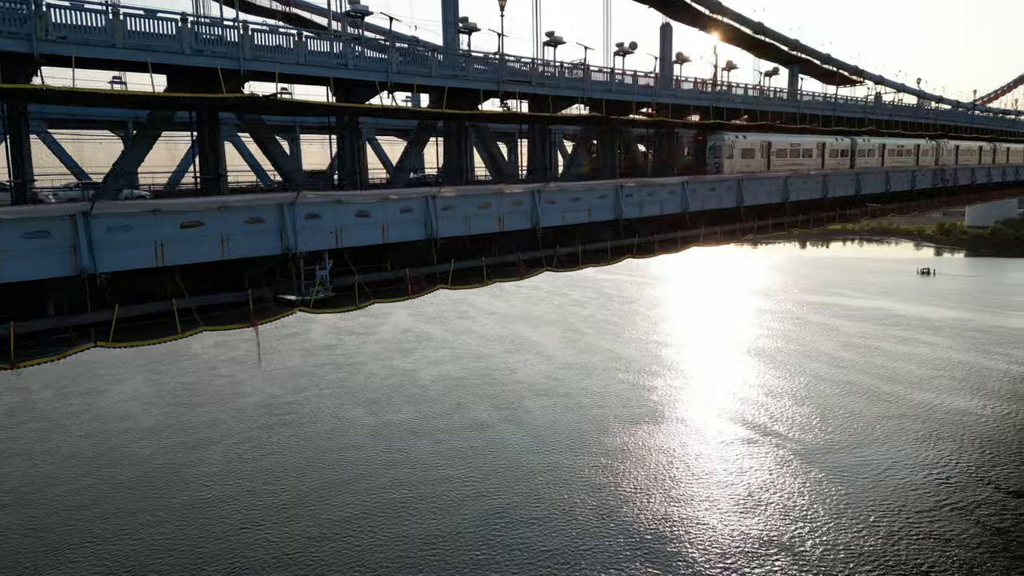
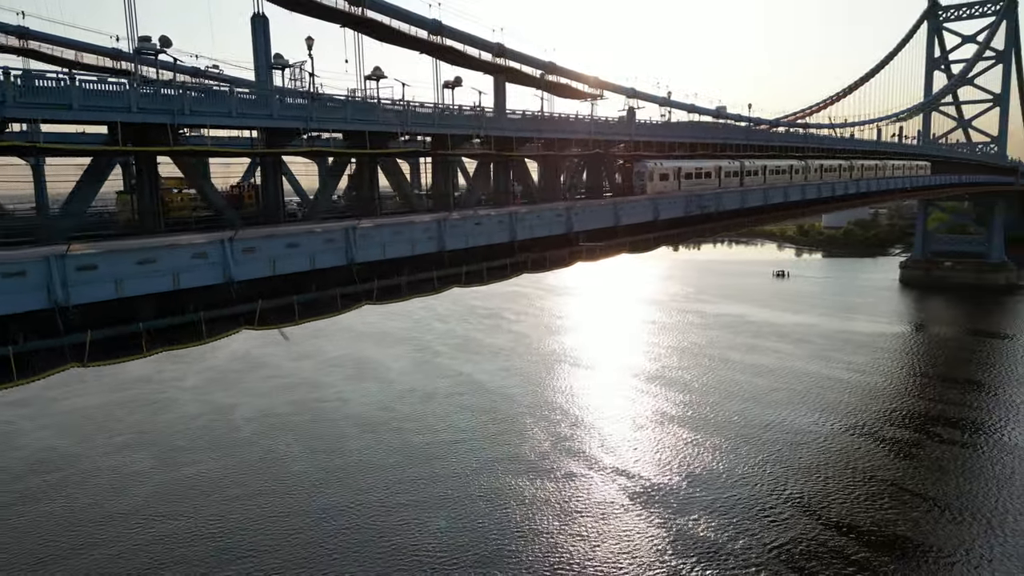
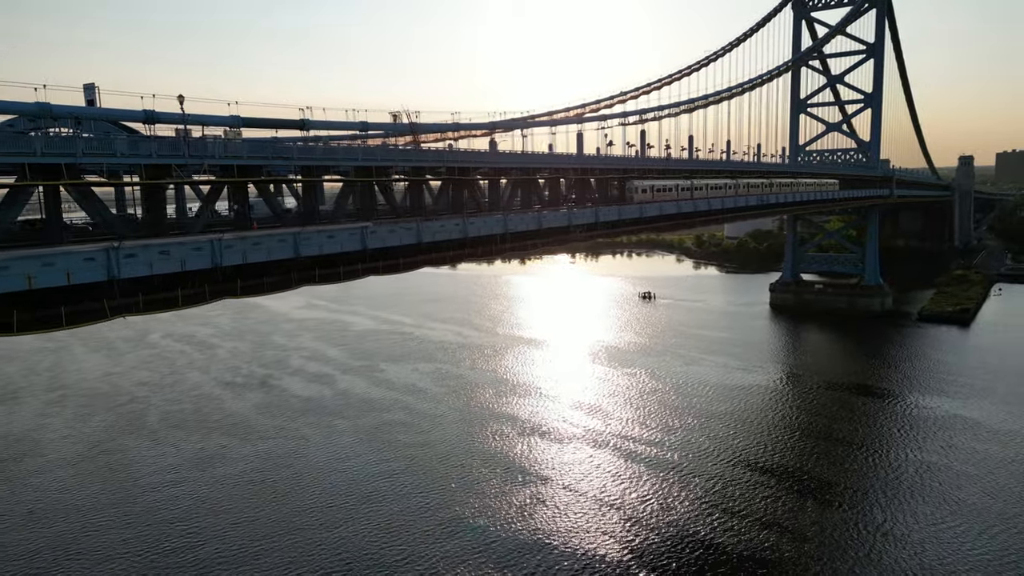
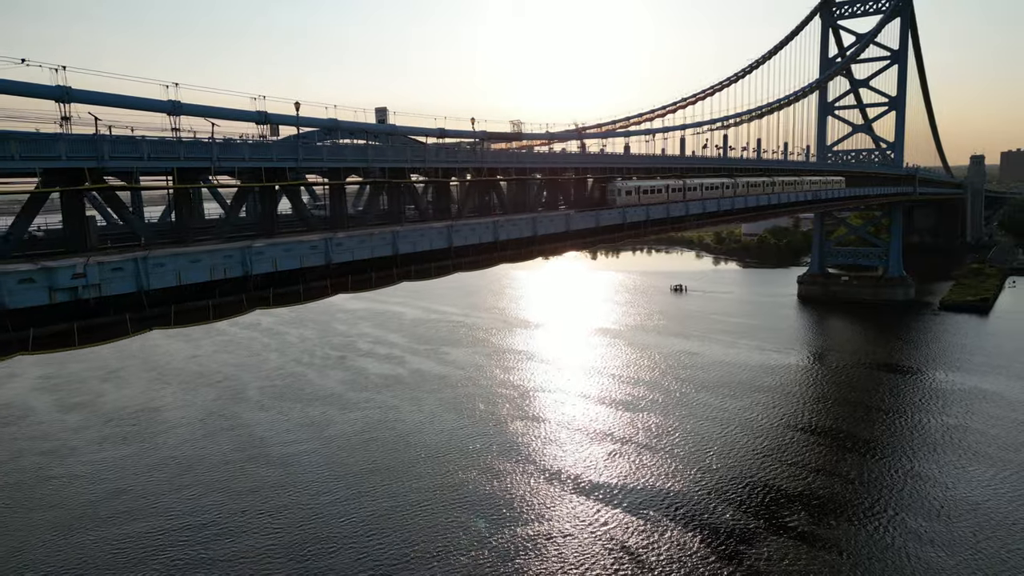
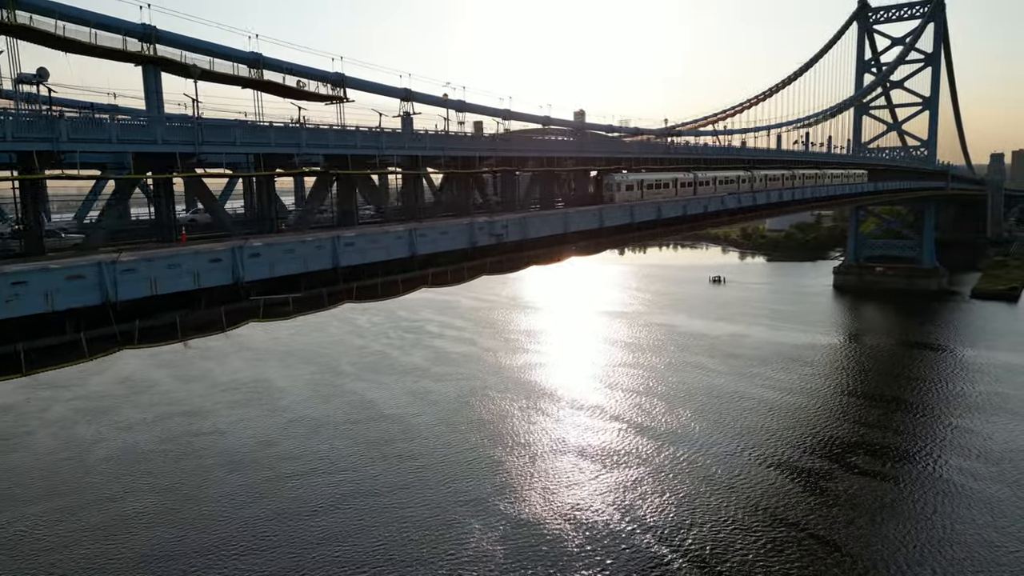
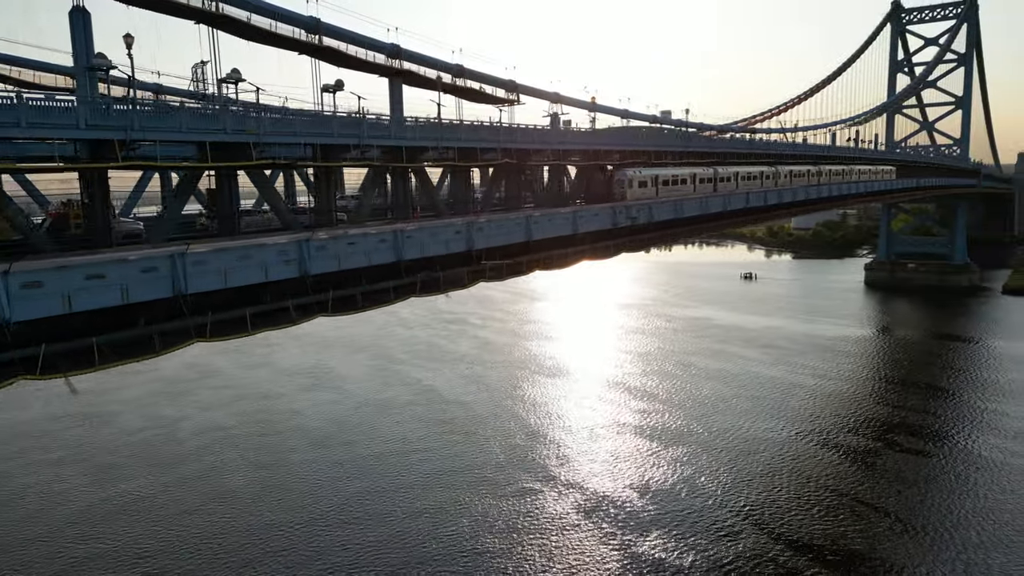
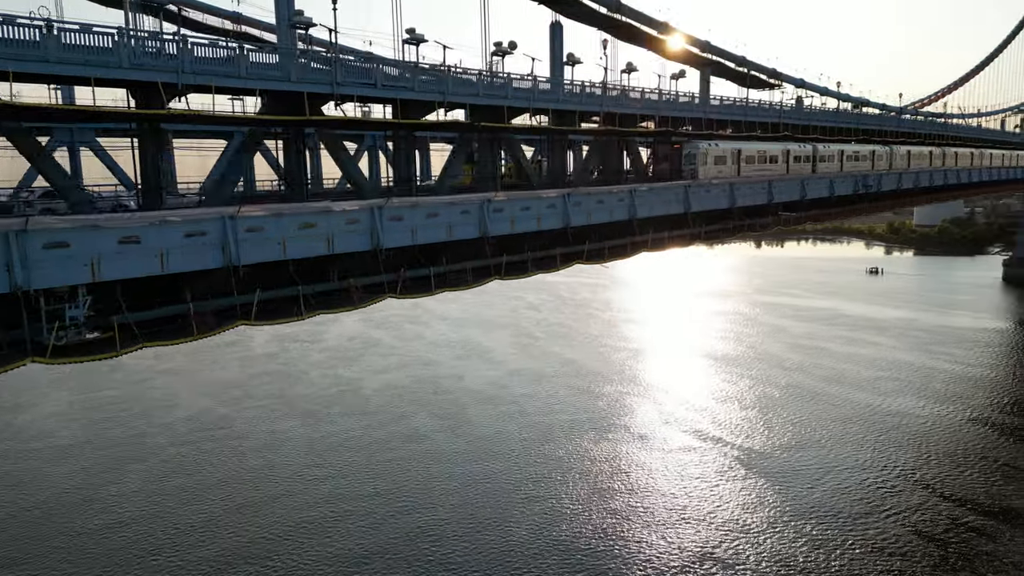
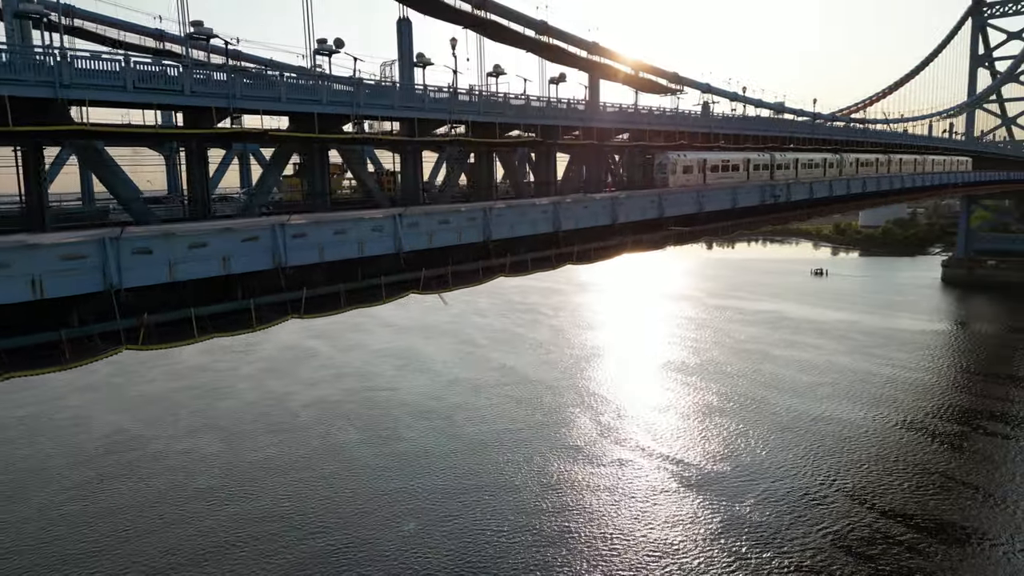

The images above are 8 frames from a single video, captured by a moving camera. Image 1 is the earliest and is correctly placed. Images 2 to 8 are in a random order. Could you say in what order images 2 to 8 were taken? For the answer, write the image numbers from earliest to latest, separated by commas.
7, 8, 2, 6, 5, 4, 3
